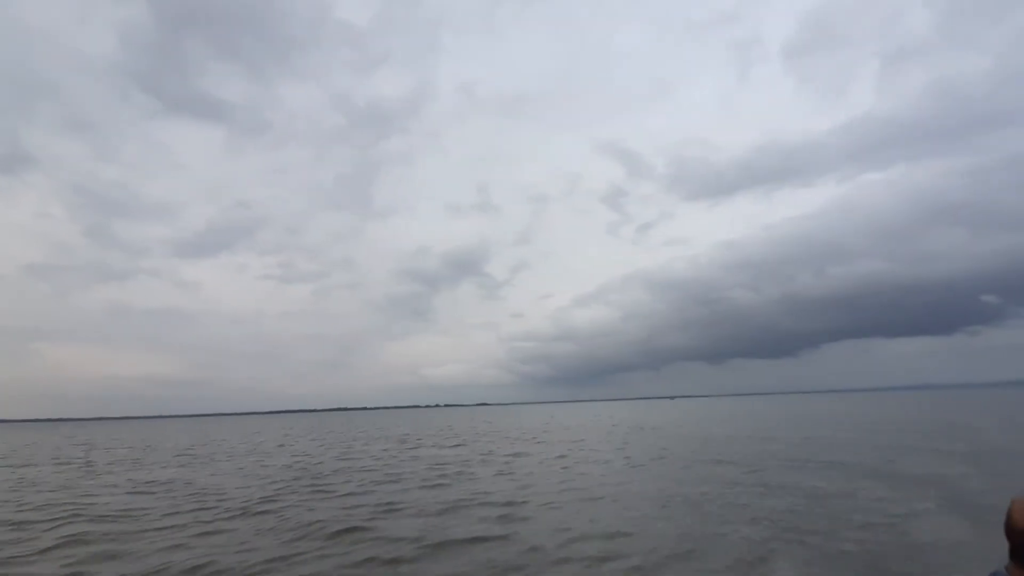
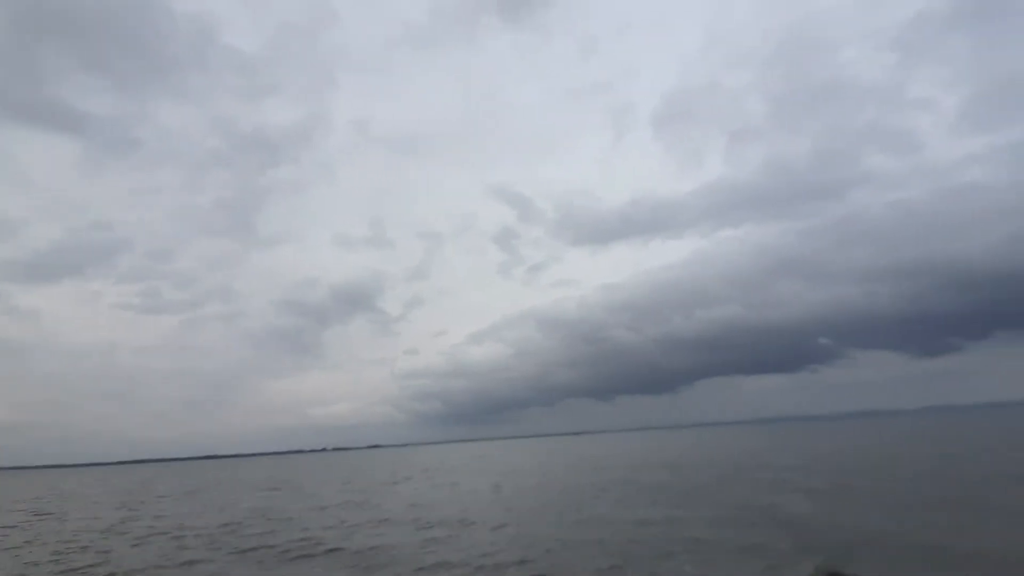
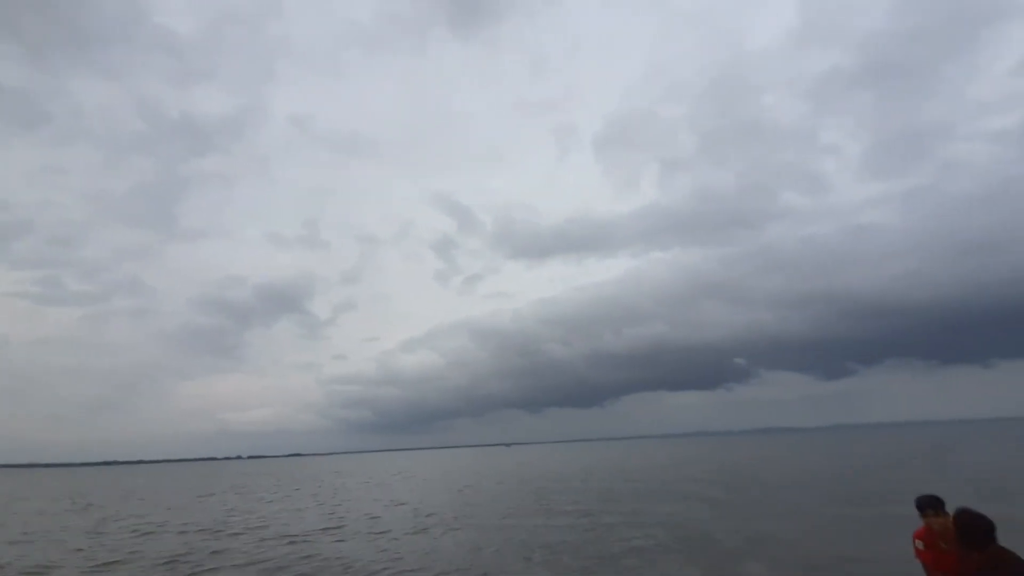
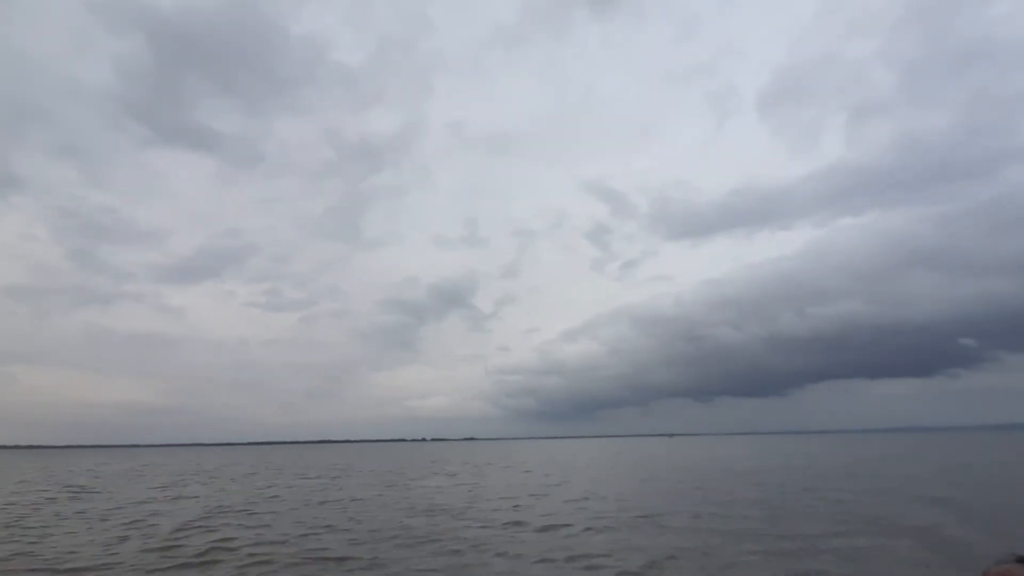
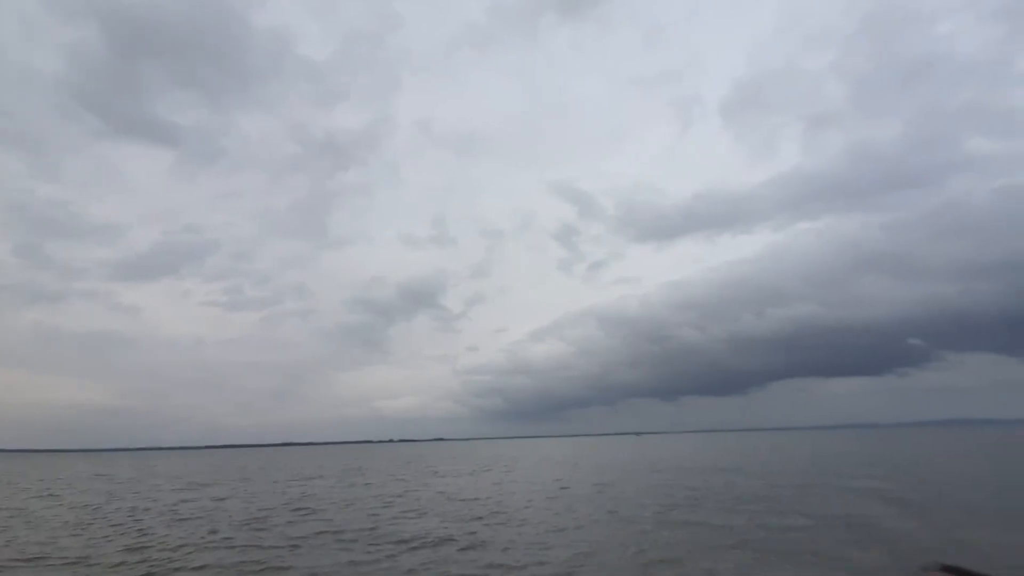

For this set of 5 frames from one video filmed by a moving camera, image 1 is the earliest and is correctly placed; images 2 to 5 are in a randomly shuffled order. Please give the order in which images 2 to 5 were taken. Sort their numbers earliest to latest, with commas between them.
4, 5, 2, 3
